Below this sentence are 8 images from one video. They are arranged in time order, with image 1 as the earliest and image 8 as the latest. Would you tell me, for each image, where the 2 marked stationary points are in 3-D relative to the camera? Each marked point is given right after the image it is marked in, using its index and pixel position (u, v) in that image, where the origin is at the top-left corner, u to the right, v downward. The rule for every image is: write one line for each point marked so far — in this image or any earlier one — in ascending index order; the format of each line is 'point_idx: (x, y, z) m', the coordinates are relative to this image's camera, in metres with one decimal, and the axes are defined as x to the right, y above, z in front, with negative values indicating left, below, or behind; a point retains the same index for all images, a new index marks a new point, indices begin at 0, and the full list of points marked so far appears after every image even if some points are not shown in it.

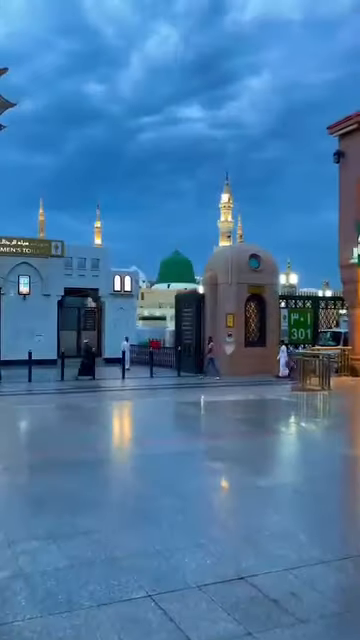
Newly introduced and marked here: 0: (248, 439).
0: (+1.1, -2.0, +9.6) m
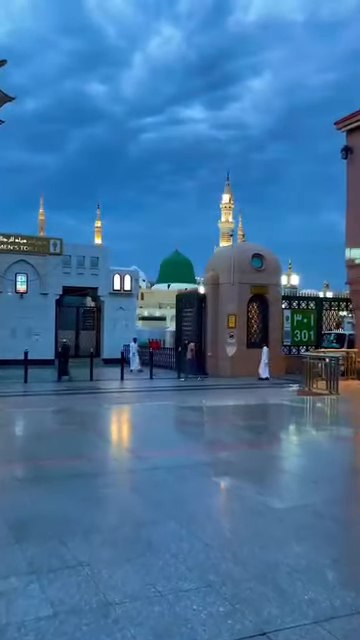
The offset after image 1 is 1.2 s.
0: (+1.1, -2.0, +8.9) m
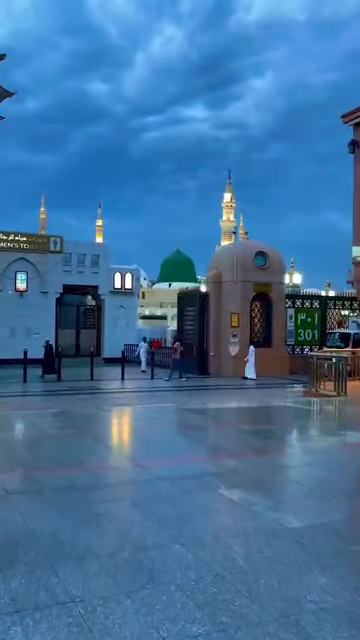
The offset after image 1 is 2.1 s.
0: (+1.2, -2.0, +8.3) m
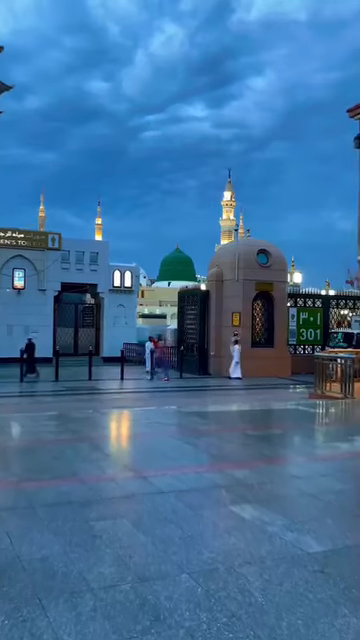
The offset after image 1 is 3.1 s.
0: (+1.2, -1.9, +7.7) m
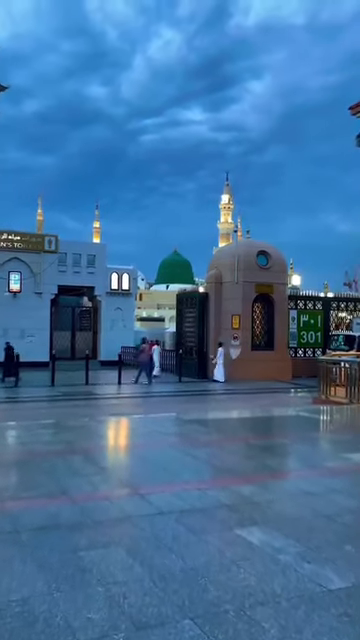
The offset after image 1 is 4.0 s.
0: (+1.2, -2.0, +7.1) m
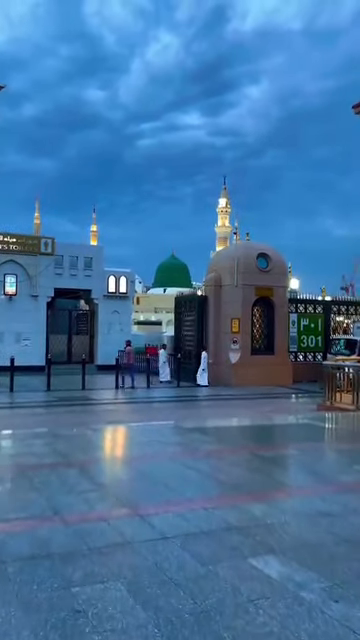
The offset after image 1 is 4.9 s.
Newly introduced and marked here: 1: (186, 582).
0: (+1.3, -2.0, +6.5) m
1: (0.0, -1.9, +4.1) m
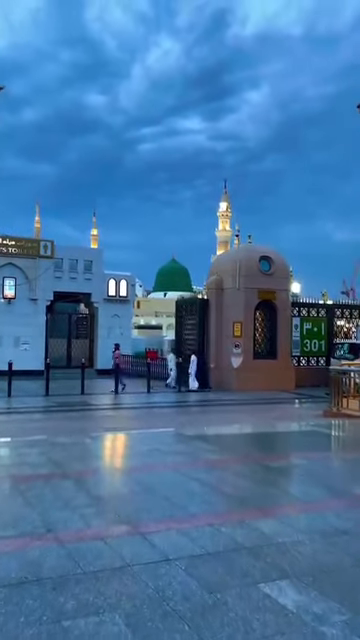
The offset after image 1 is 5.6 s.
0: (+1.3, -2.0, +6.1) m
1: (+0.1, -1.9, +3.7) m
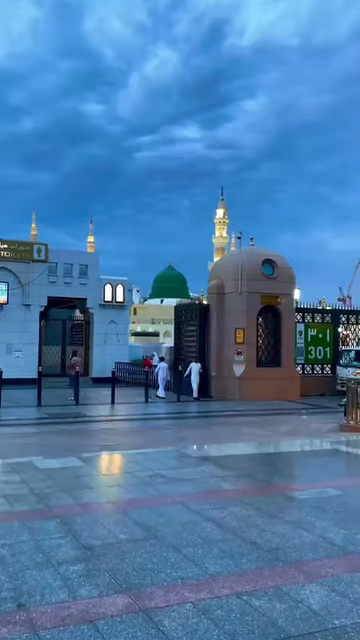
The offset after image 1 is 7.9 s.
0: (+1.4, -2.0, +4.7) m
1: (+0.2, -1.9, +2.3) m
